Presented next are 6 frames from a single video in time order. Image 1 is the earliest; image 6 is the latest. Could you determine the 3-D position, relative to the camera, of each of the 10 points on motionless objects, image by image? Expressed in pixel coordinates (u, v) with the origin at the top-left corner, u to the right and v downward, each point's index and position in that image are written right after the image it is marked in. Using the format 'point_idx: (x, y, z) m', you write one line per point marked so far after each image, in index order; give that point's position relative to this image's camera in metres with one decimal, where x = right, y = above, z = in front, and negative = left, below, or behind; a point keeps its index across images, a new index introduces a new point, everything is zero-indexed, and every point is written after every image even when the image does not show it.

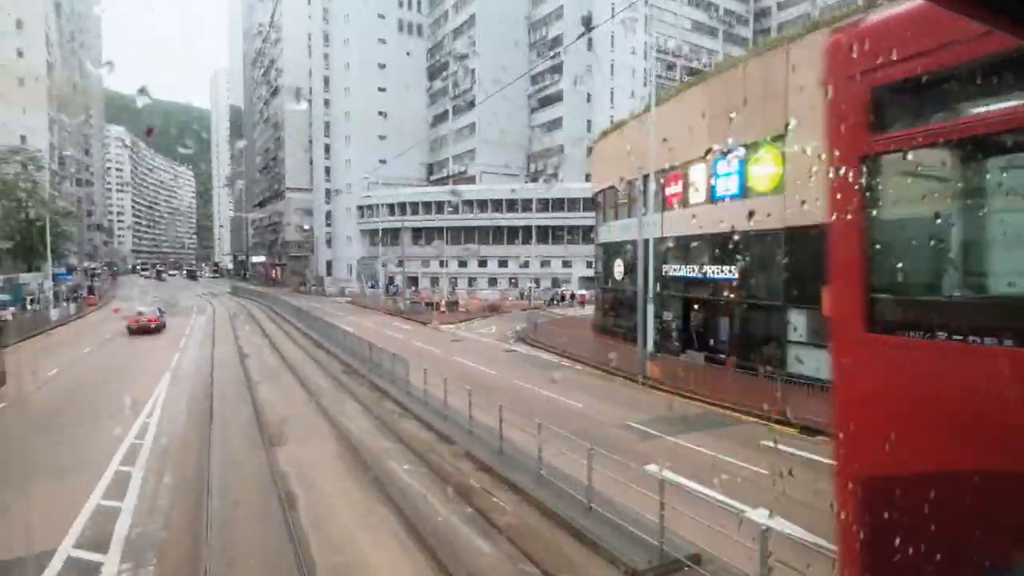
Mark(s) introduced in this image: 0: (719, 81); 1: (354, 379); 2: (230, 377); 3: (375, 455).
0: (+6.7, +6.7, +18.1) m
1: (-4.7, -2.7, +16.7) m
2: (-9.5, -3.0, +18.9) m
3: (-2.4, -2.9, +9.6) m
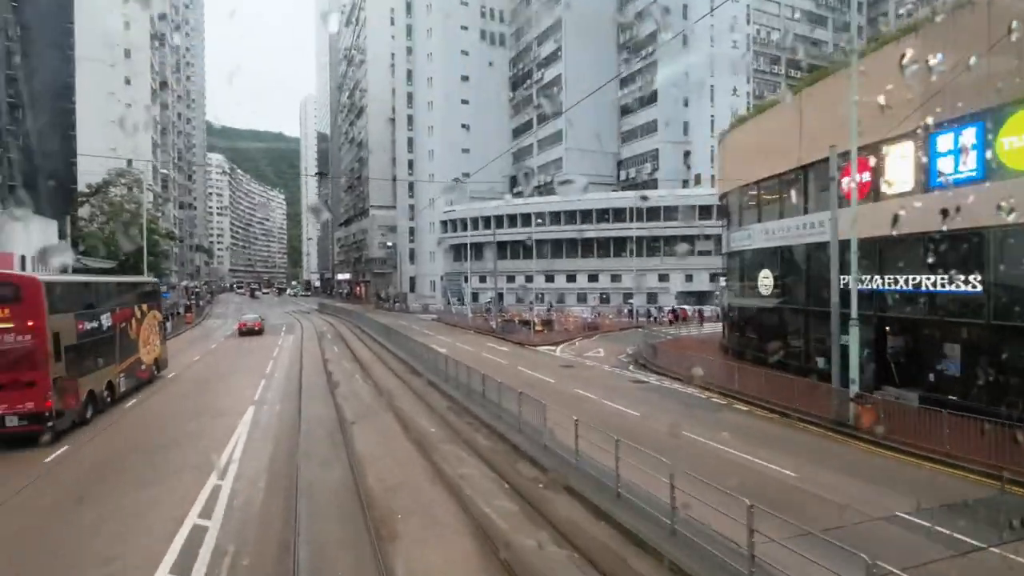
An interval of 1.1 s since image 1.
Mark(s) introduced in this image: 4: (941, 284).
0: (+10.3, +6.3, +13.7) m
1: (-1.1, -3.2, +13.5) m
2: (-5.6, -3.6, +16.4) m
3: (+0.3, -3.1, +6.2) m
4: (+10.7, +0.1, +14.1) m
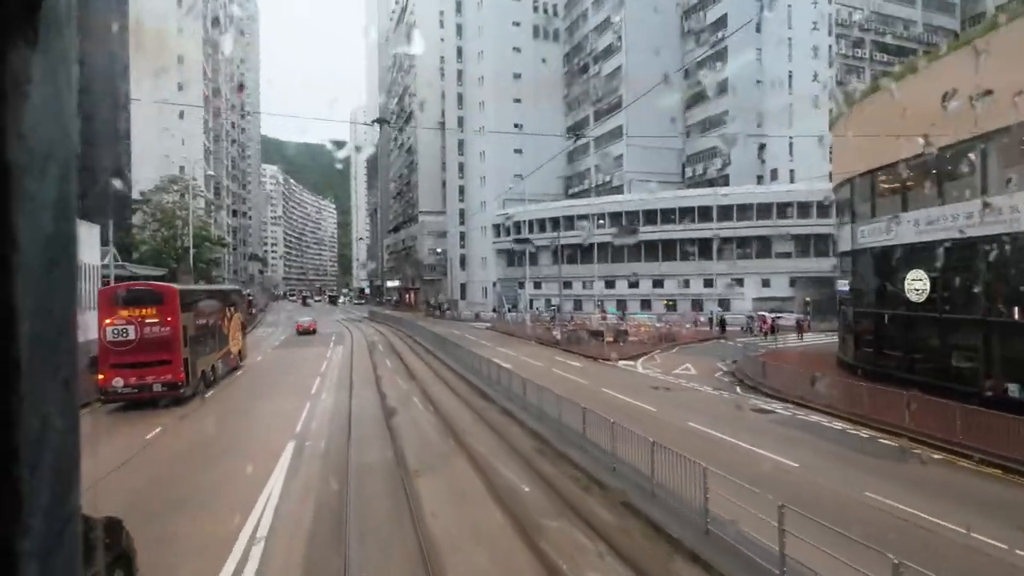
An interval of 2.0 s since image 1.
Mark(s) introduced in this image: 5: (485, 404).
0: (+12.2, +6.2, +9.5) m
1: (+0.9, -3.3, +10.2) m
2: (-3.3, -3.8, +13.4) m
3: (+1.7, -3.2, +2.8) m
4: (+12.7, 0.0, +9.9) m
5: (-0.9, -3.7, +17.6) m
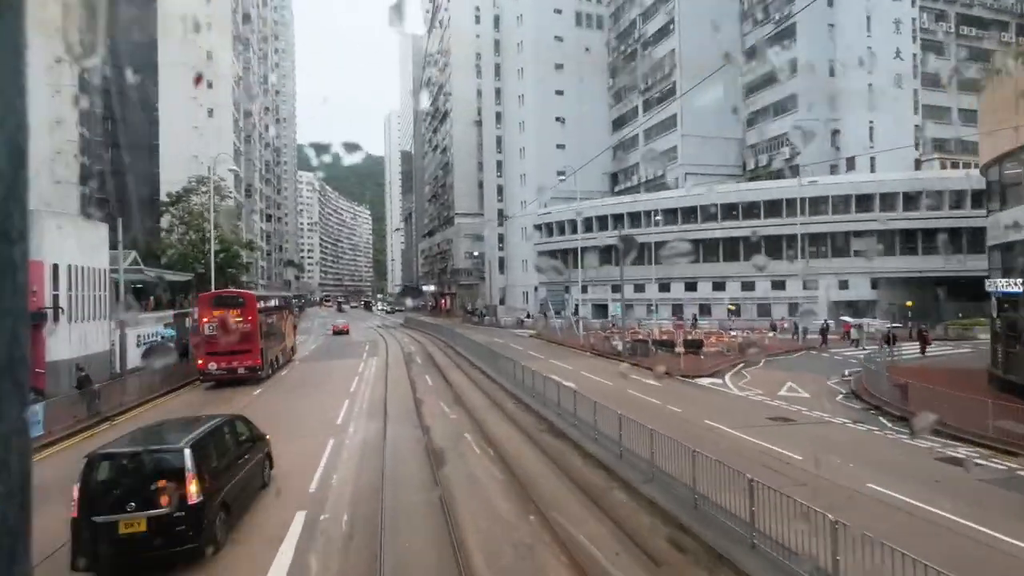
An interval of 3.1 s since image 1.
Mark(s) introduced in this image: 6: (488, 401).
0: (+13.6, +6.3, +5.0) m
1: (+2.4, -3.3, +6.2) m
2: (-1.6, -3.8, +9.6) m
3: (+2.8, -3.1, -1.2) m
4: (+14.1, +0.1, +5.2) m
5: (+1.0, -3.7, +13.7) m
6: (-0.8, -4.0, +19.9) m
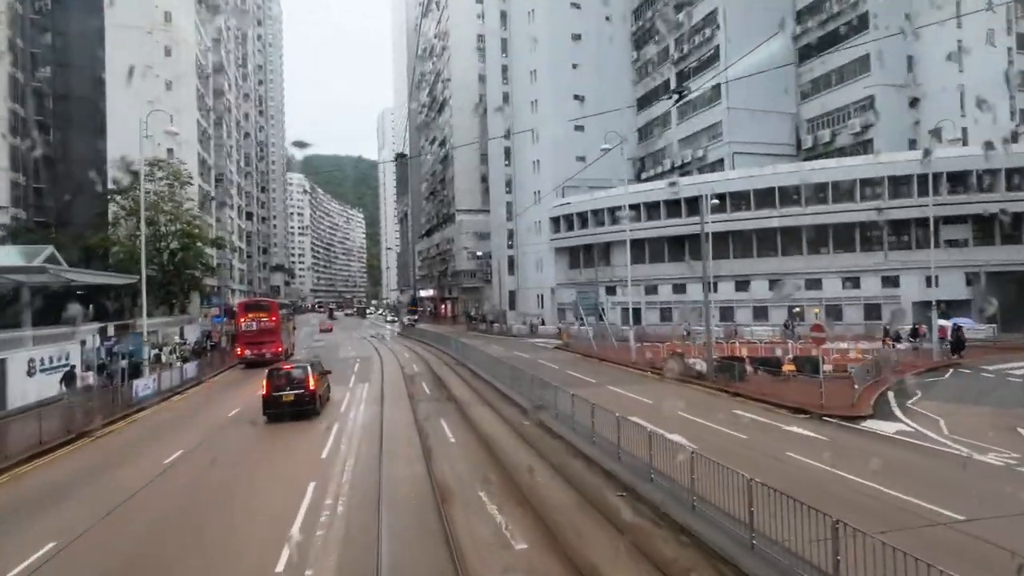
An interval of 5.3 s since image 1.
0: (+15.2, +6.6, -2.4) m
1: (+4.1, -3.1, -1.4) m
2: (+0.1, -3.7, +2.0) m
3: (+4.5, -2.8, -8.8) m
4: (+15.8, +0.5, -2.3) m
5: (+2.7, -3.6, +6.1) m
6: (+0.9, -3.9, +12.2) m
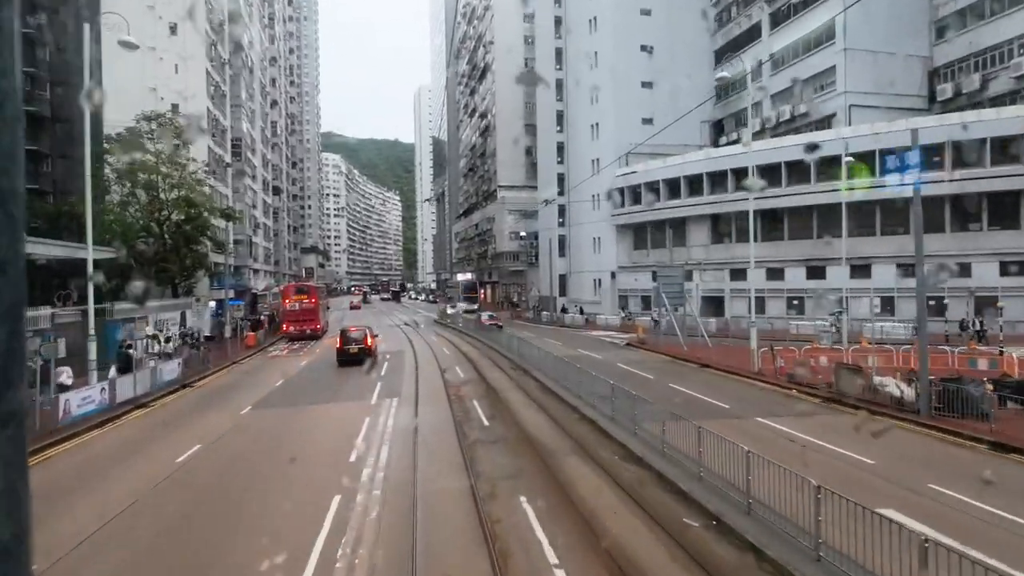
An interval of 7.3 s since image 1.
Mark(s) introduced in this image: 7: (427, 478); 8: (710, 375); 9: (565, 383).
0: (+16.3, +6.4, -10.4) m
1: (+5.2, -3.2, -8.4) m
2: (+1.3, -3.6, -4.7) m
3: (+5.1, -3.1, -15.8) m
4: (+16.8, +0.2, -10.0) m
5: (+4.1, -3.5, -0.8) m
6: (+2.7, -3.6, +5.5) m
7: (-1.4, -3.9, +10.0) m
8: (+7.1, -3.0, +19.5) m
9: (+1.9, -3.2, +17.2) m
